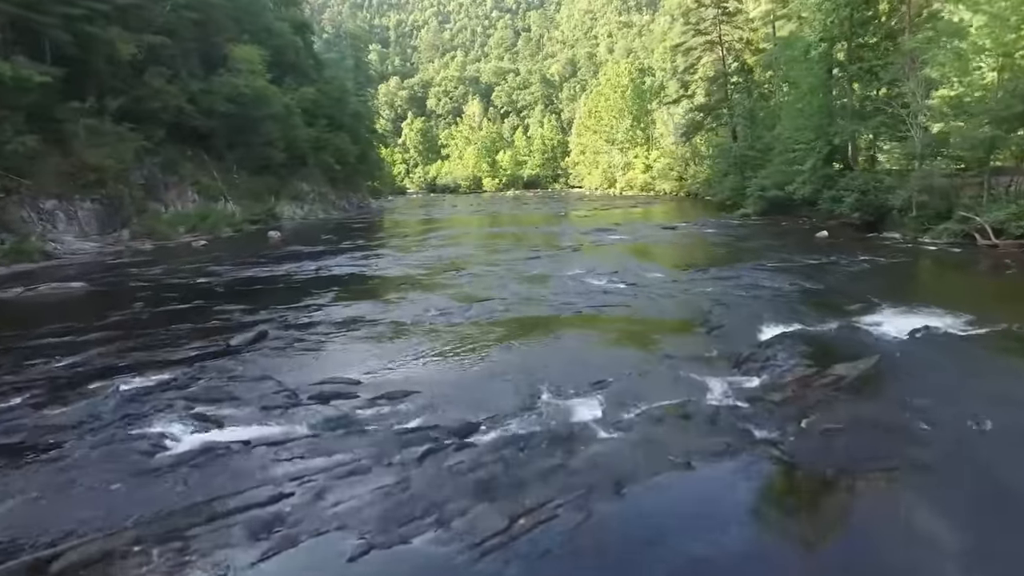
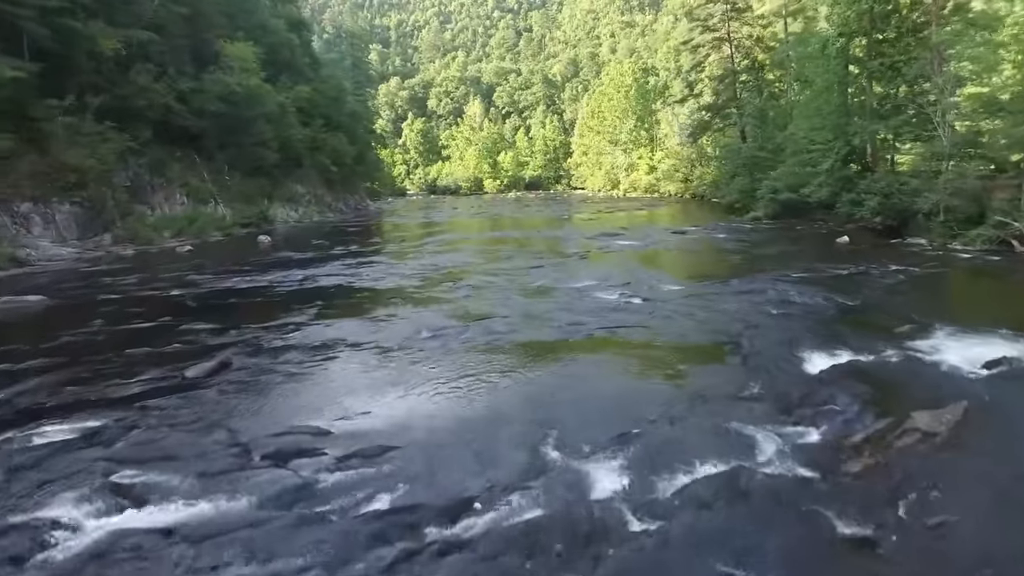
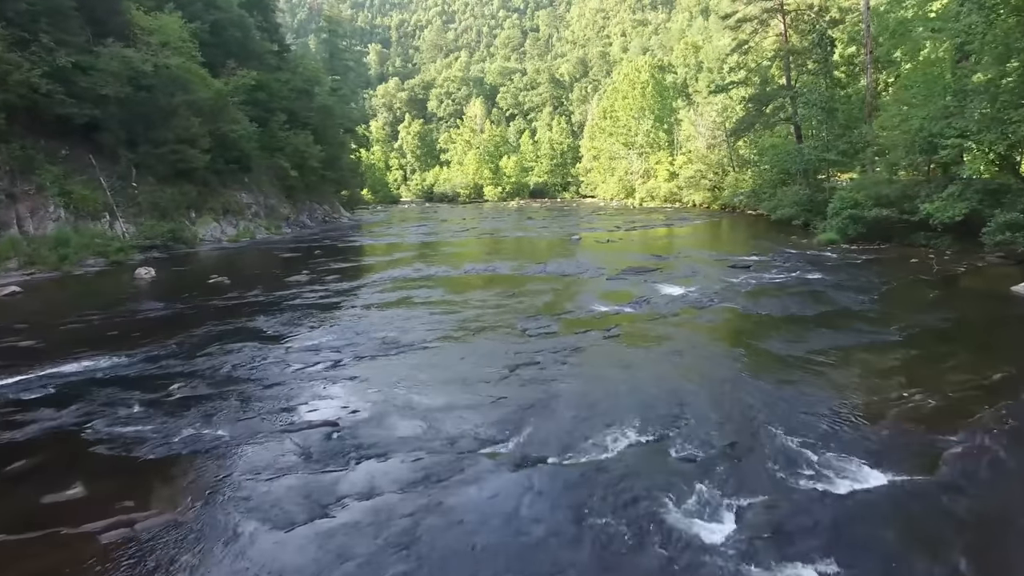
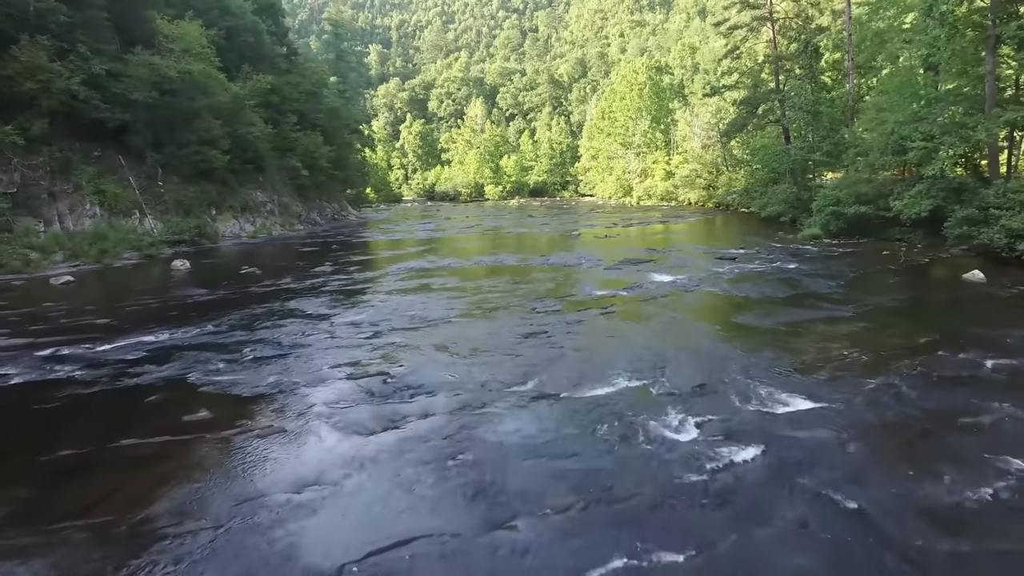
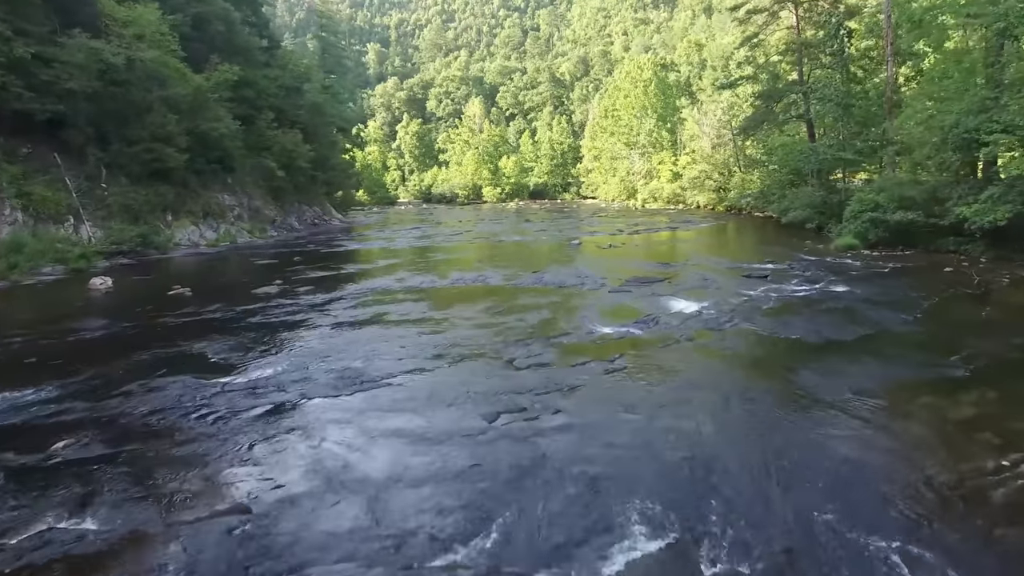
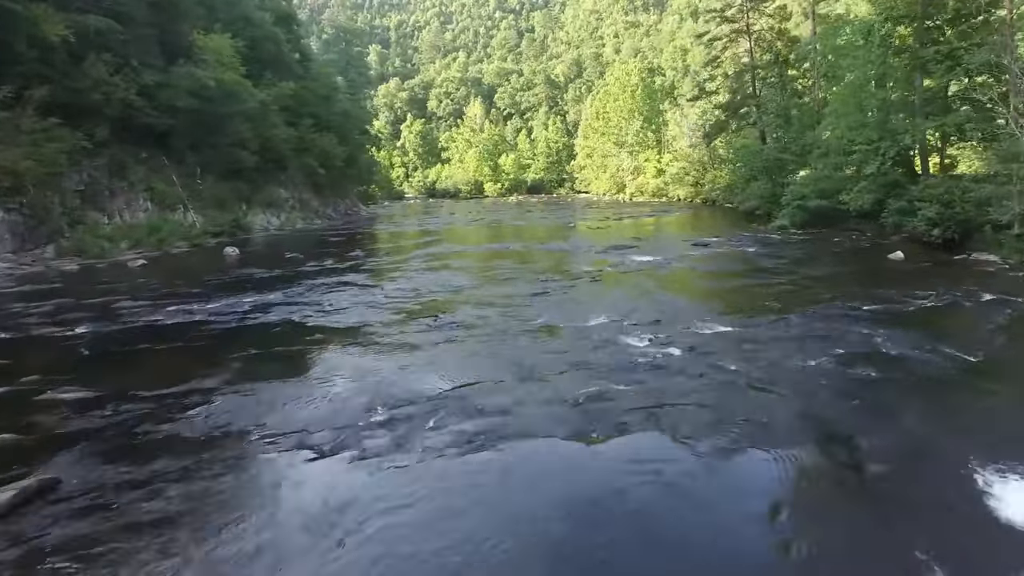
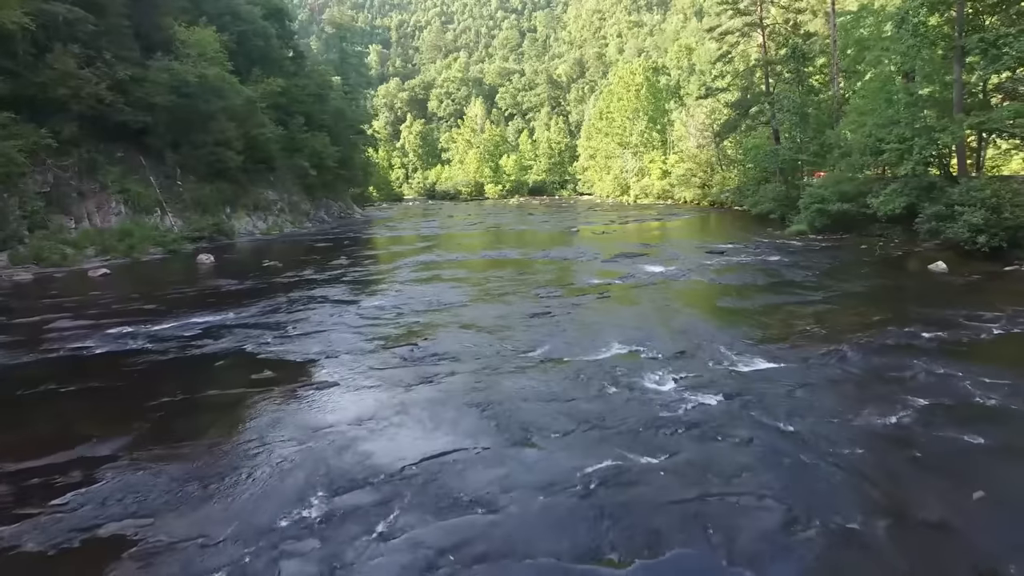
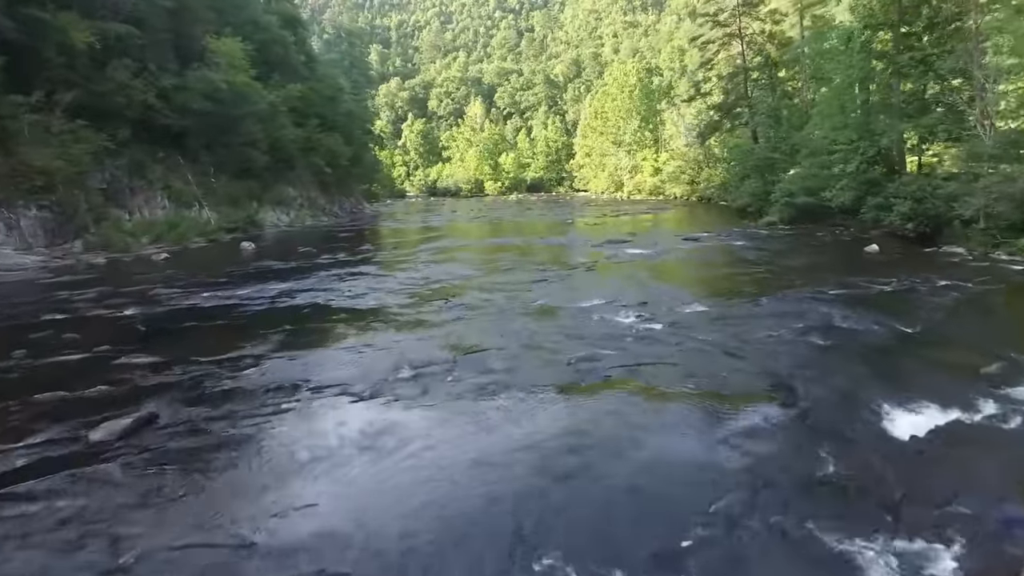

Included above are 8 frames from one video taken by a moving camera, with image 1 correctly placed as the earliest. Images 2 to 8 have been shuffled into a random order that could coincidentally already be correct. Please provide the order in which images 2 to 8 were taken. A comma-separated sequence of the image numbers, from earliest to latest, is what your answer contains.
2, 8, 6, 7, 4, 3, 5
